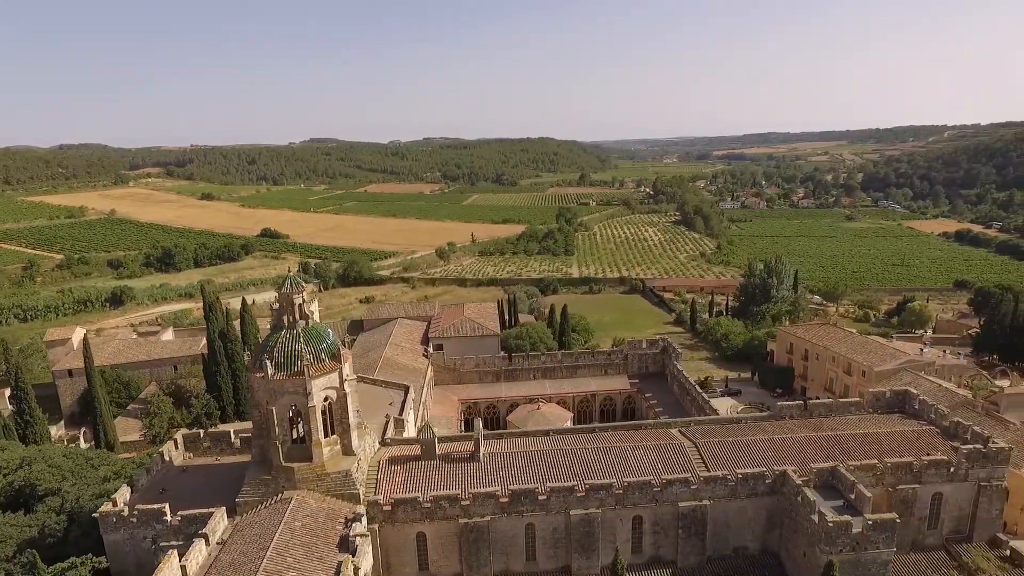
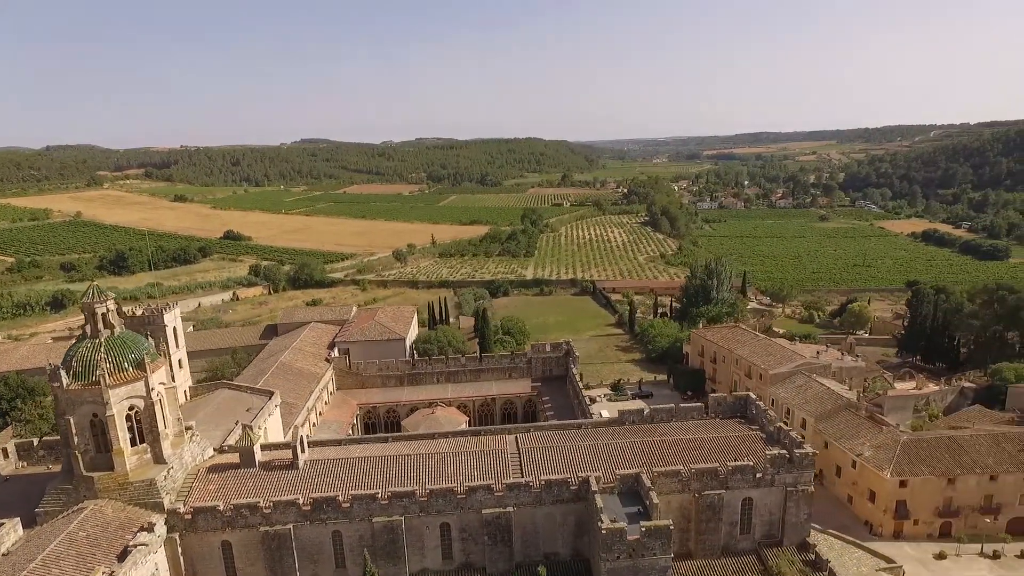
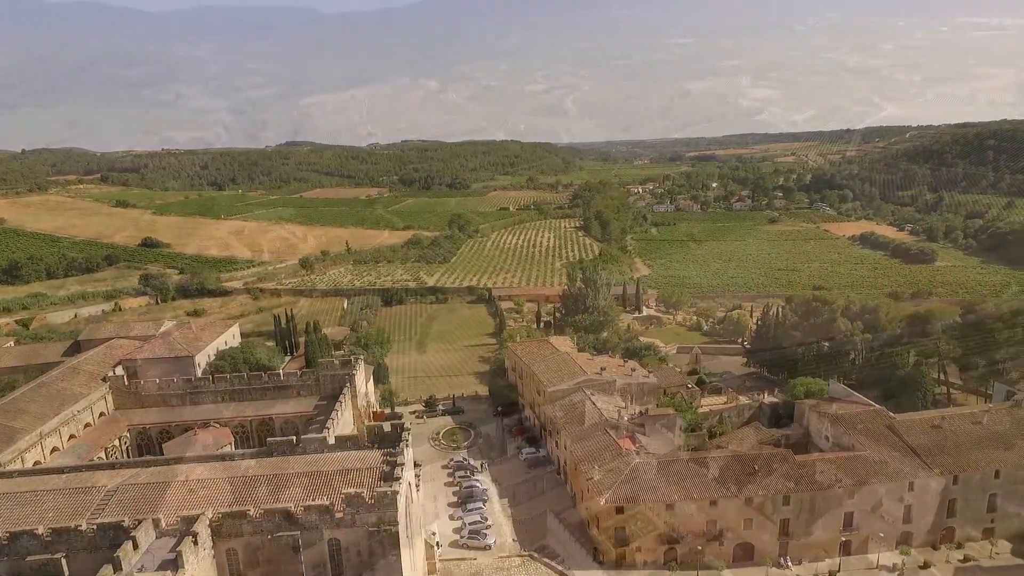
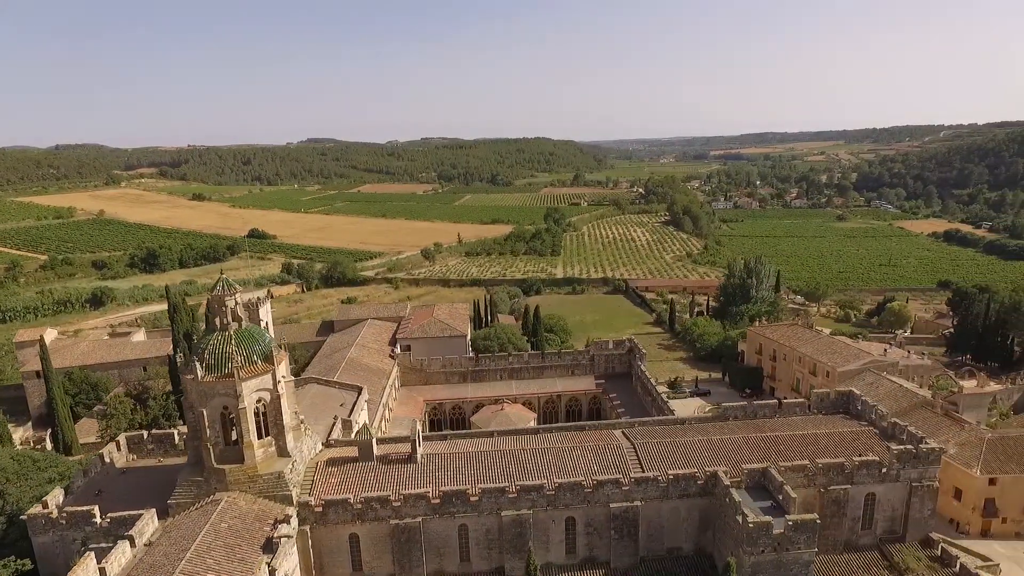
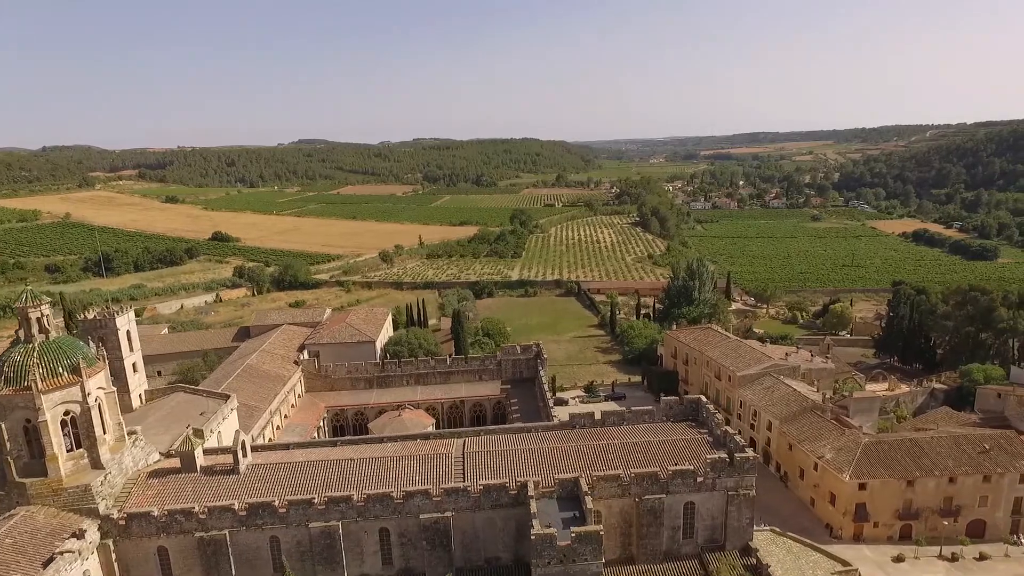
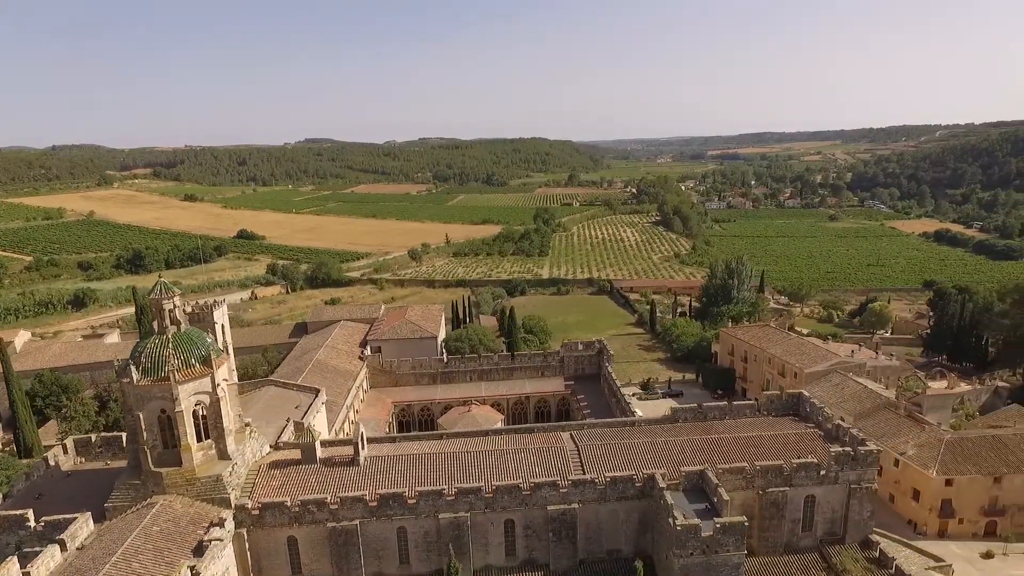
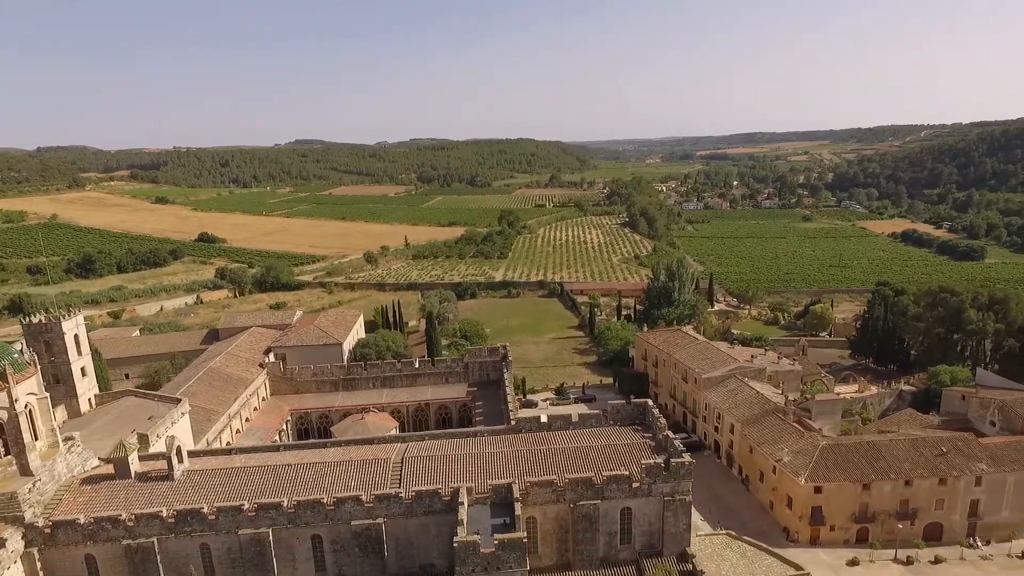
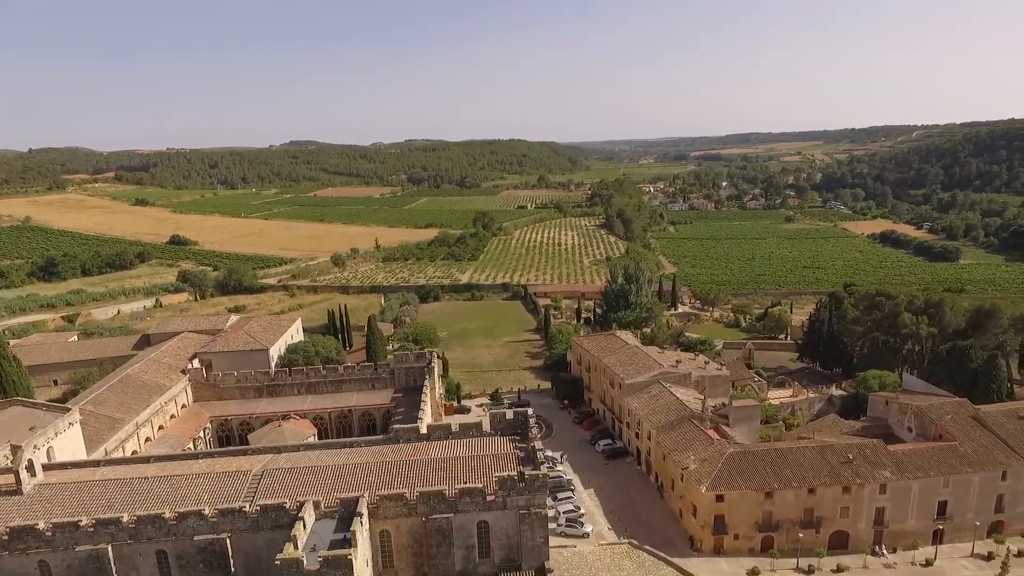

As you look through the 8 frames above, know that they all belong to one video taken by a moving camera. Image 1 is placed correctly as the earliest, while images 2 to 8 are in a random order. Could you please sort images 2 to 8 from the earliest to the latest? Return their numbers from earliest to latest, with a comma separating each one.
4, 6, 2, 5, 7, 8, 3
